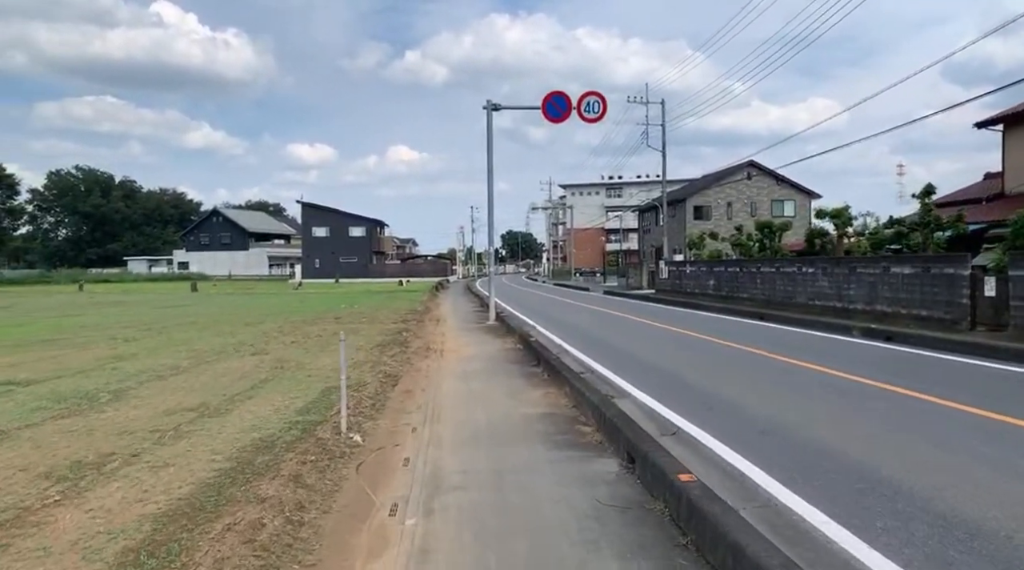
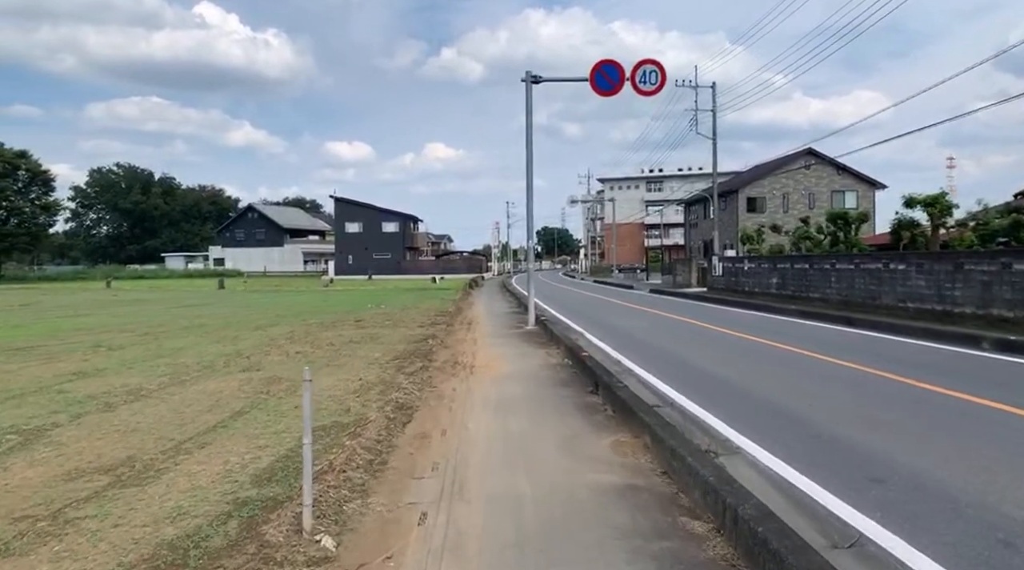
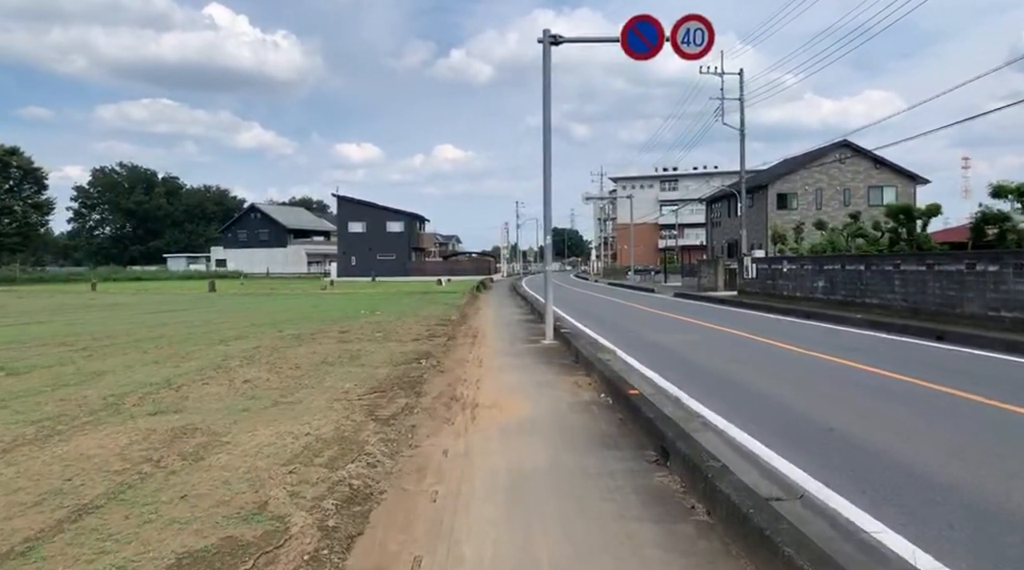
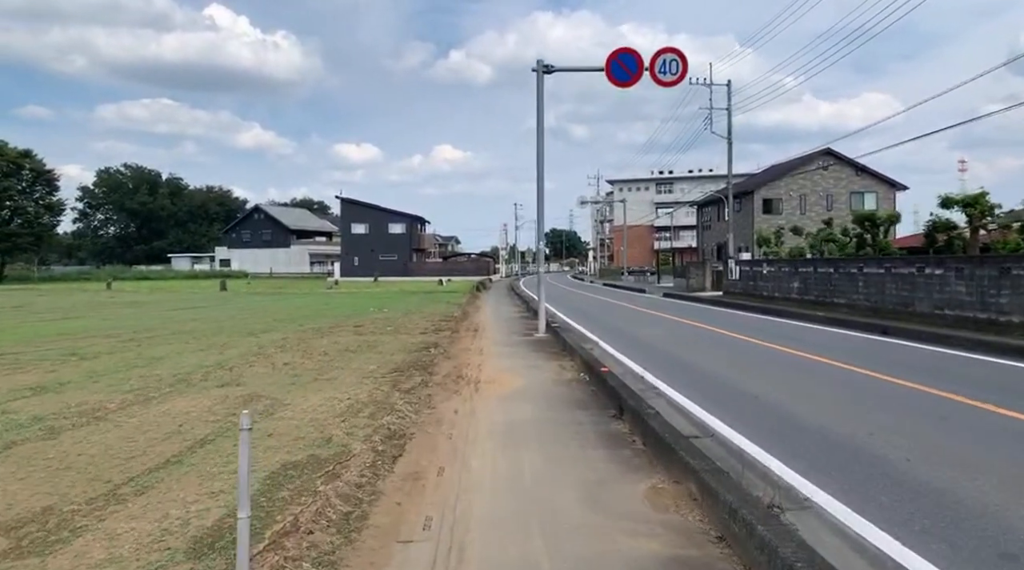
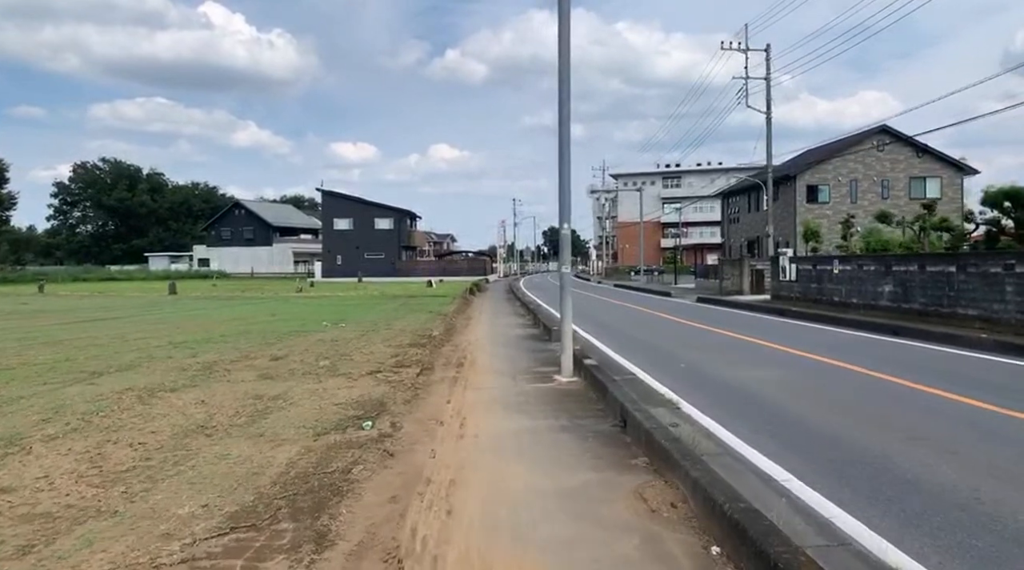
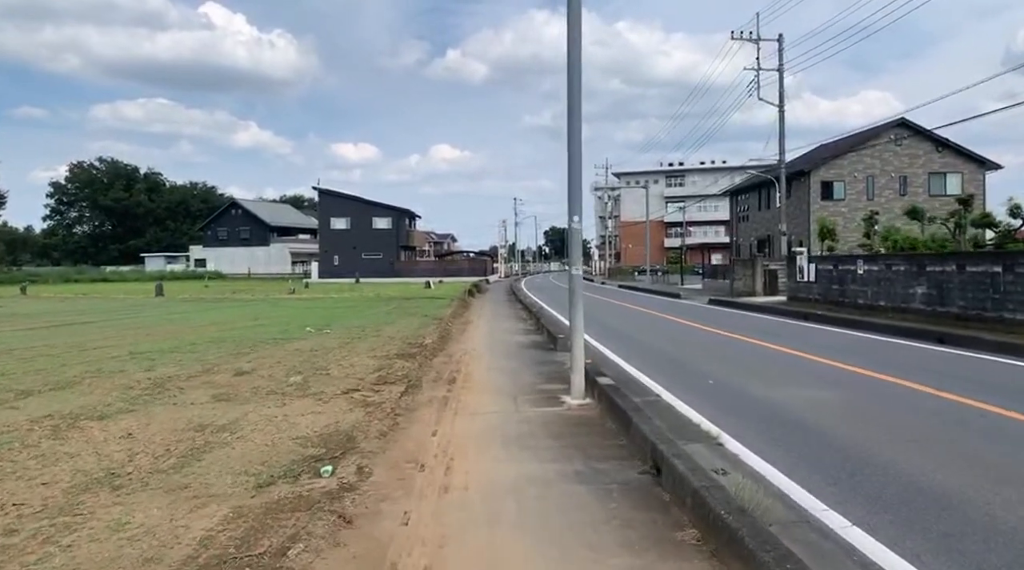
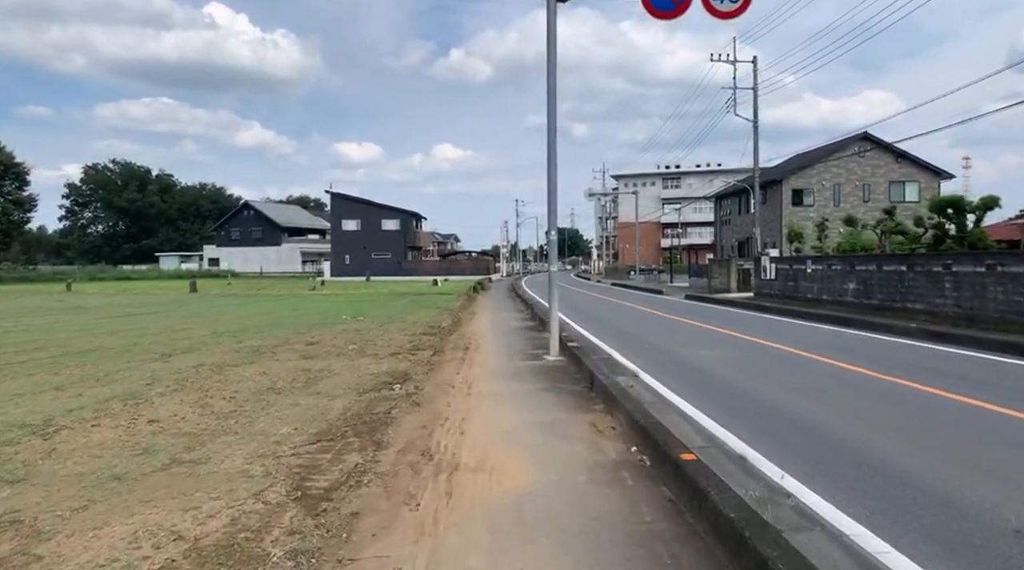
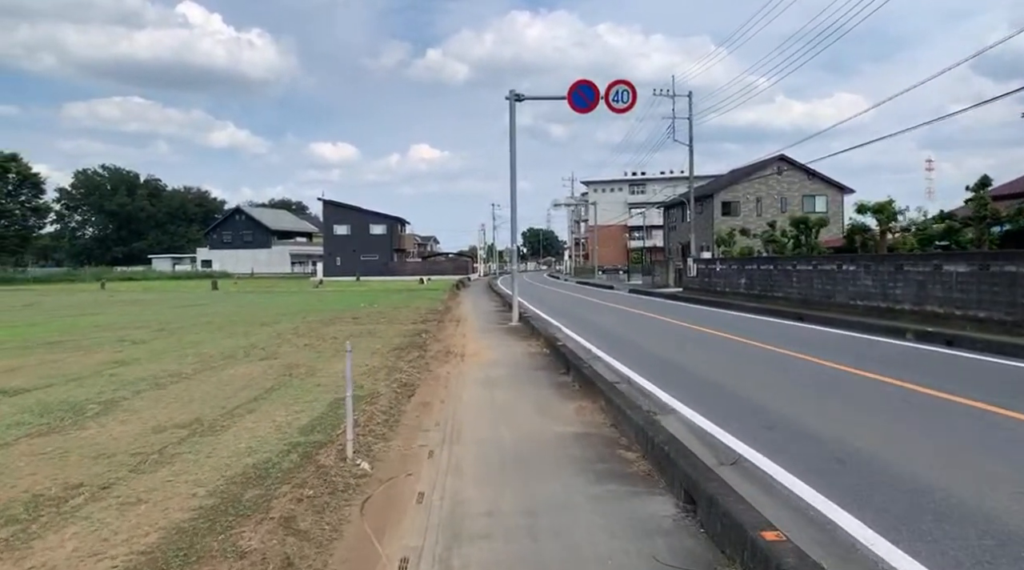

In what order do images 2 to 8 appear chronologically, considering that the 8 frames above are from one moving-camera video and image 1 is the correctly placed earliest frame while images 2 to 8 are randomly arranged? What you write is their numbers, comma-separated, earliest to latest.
8, 2, 4, 3, 7, 5, 6
